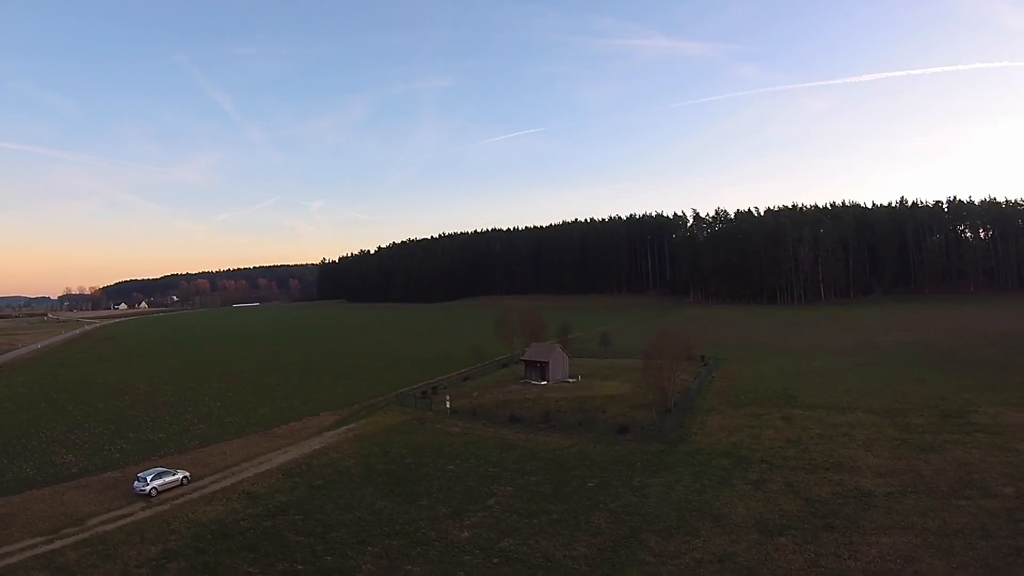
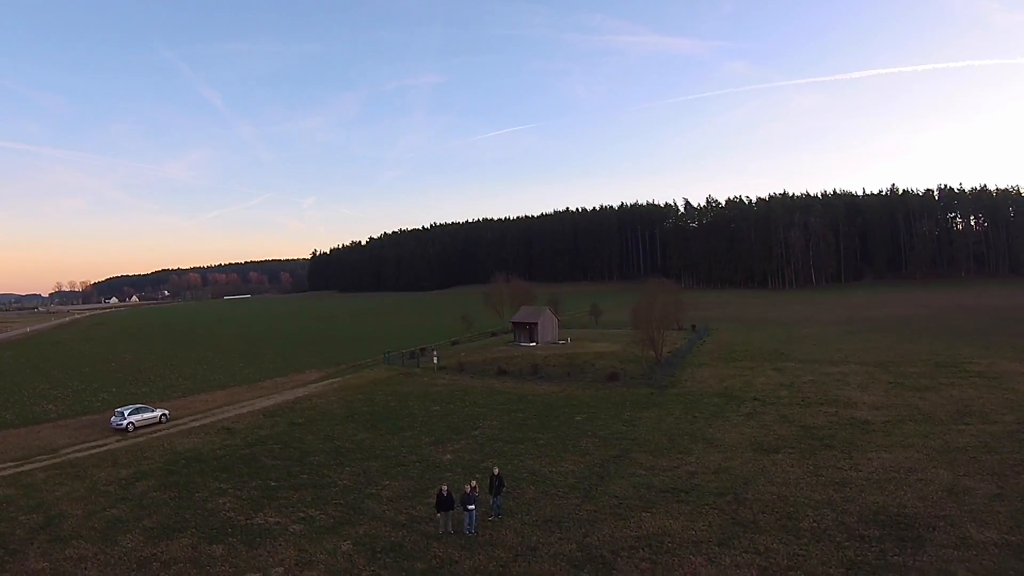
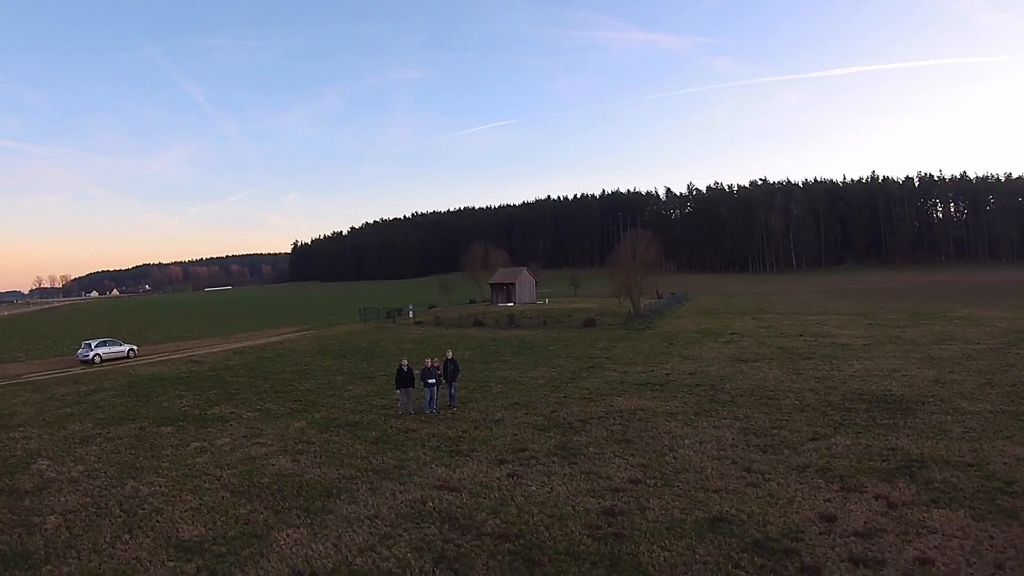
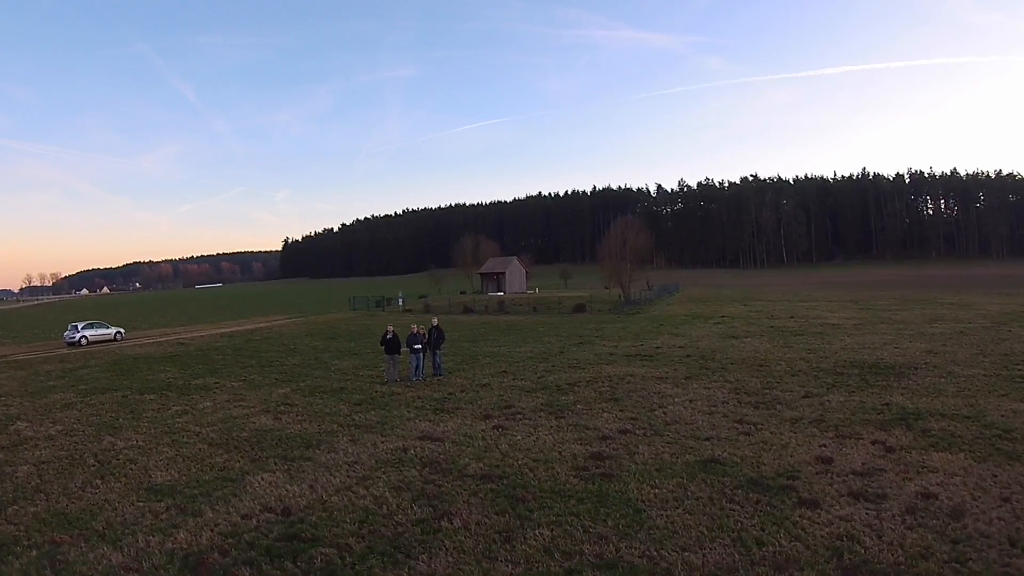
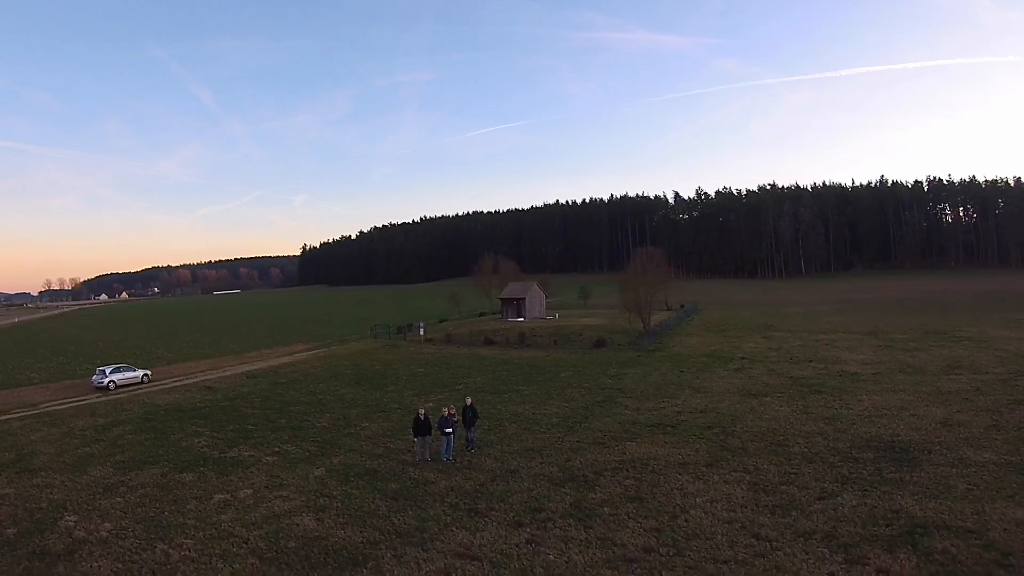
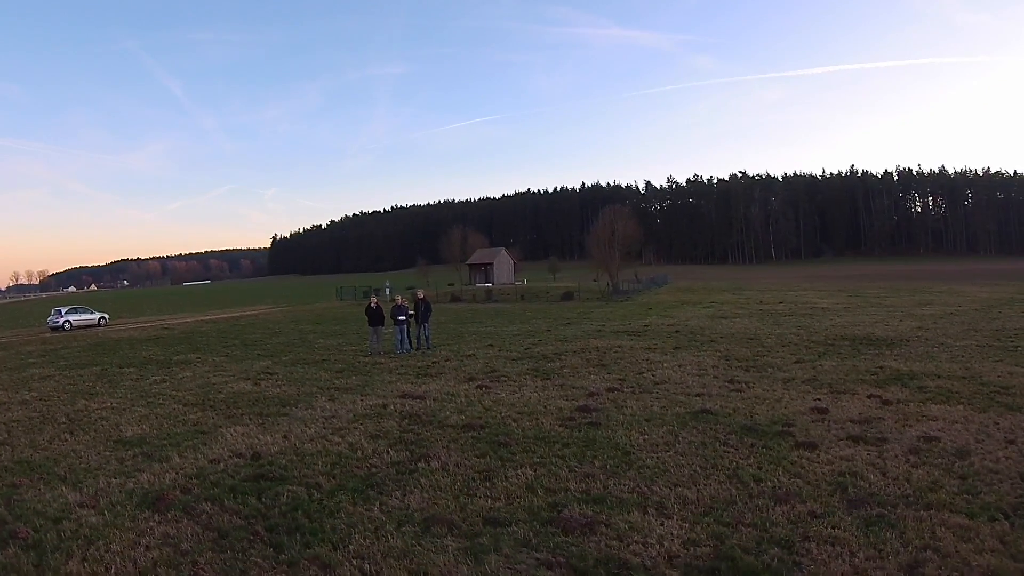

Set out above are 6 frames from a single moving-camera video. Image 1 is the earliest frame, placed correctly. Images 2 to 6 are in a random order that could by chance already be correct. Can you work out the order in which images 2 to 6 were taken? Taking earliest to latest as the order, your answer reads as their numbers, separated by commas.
2, 5, 3, 4, 6
